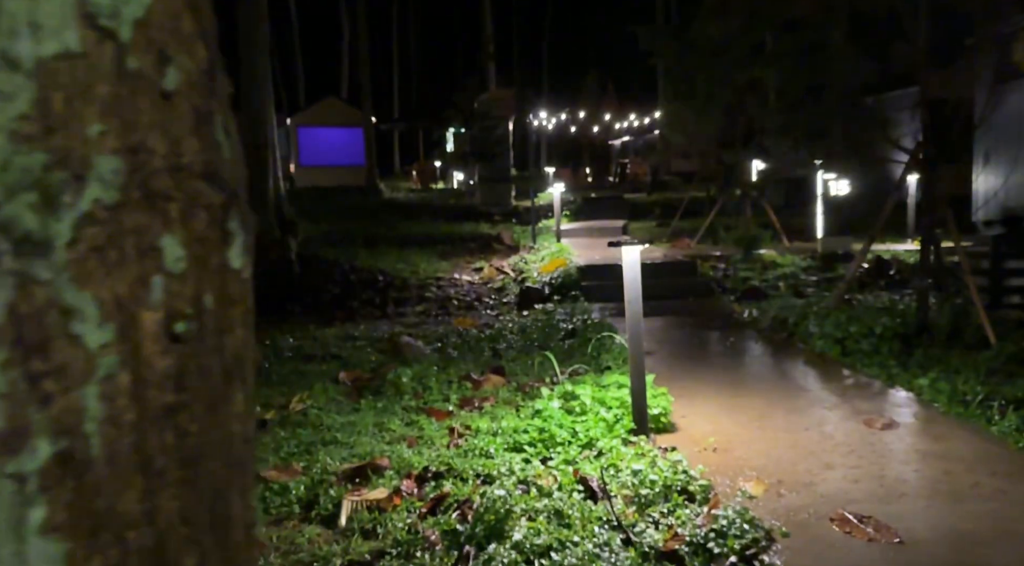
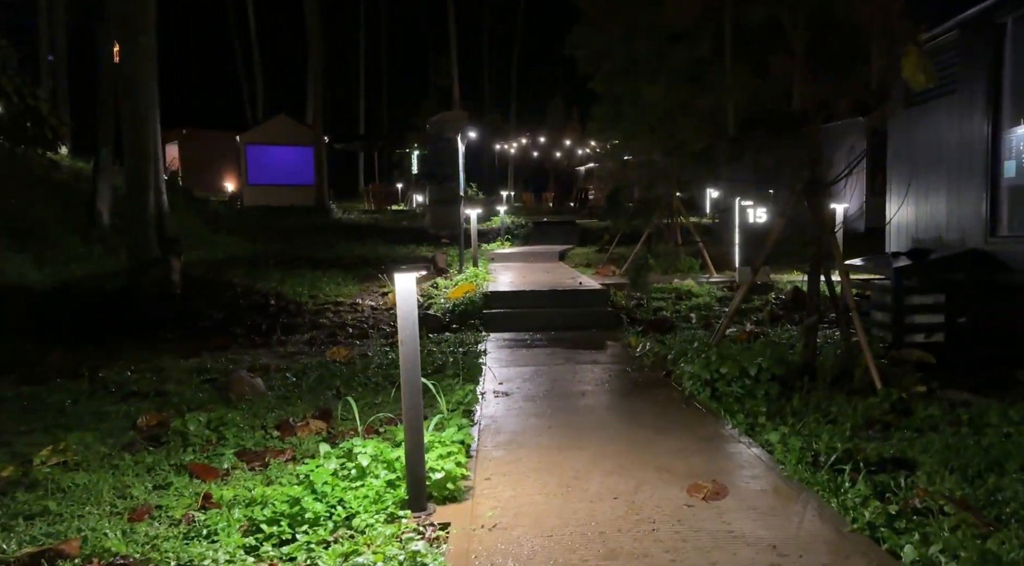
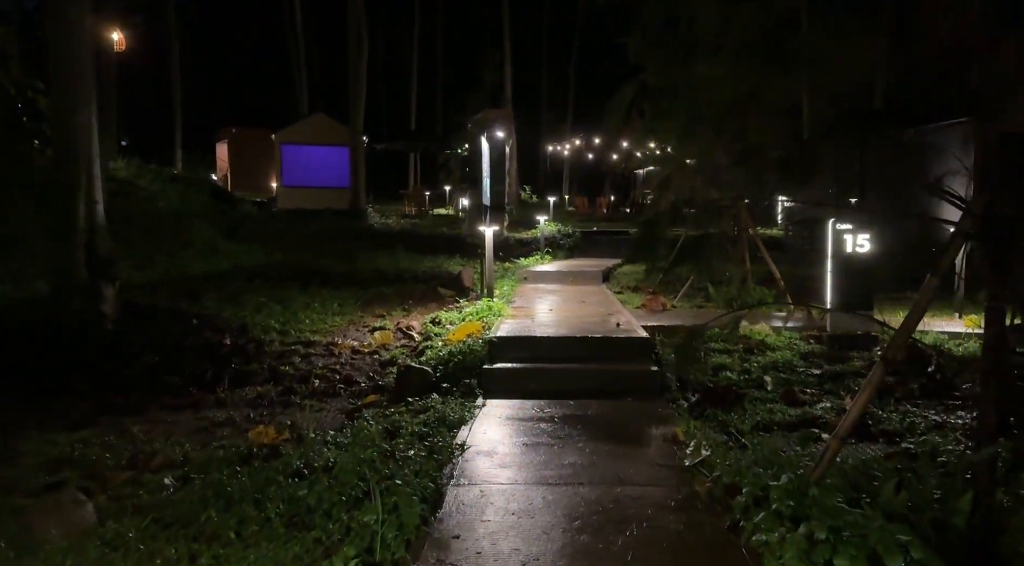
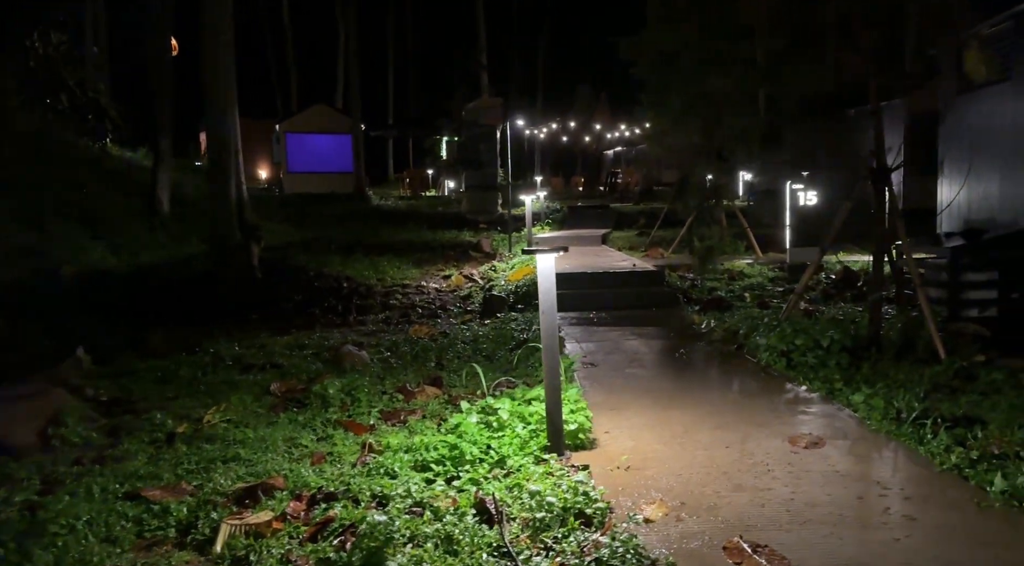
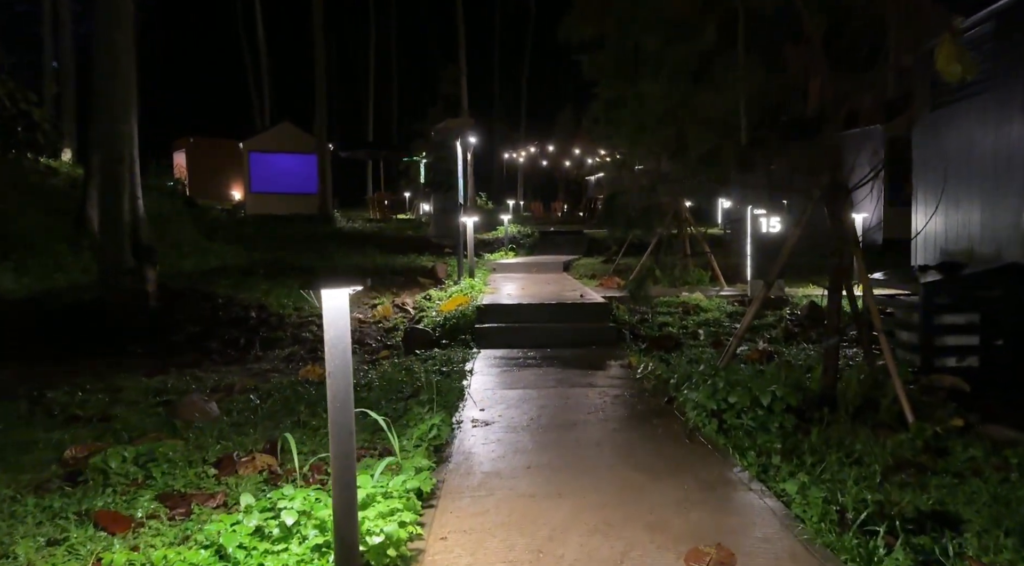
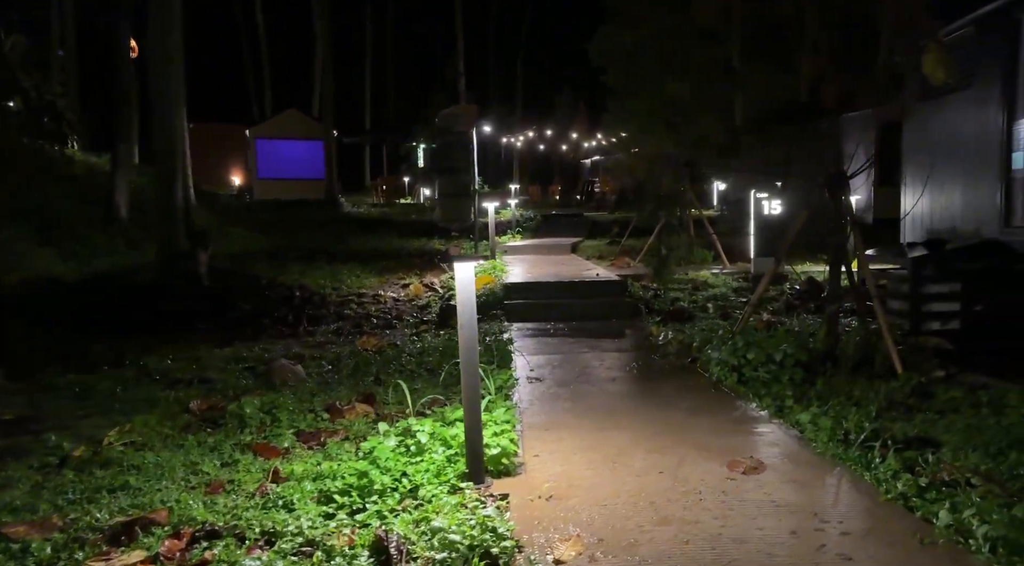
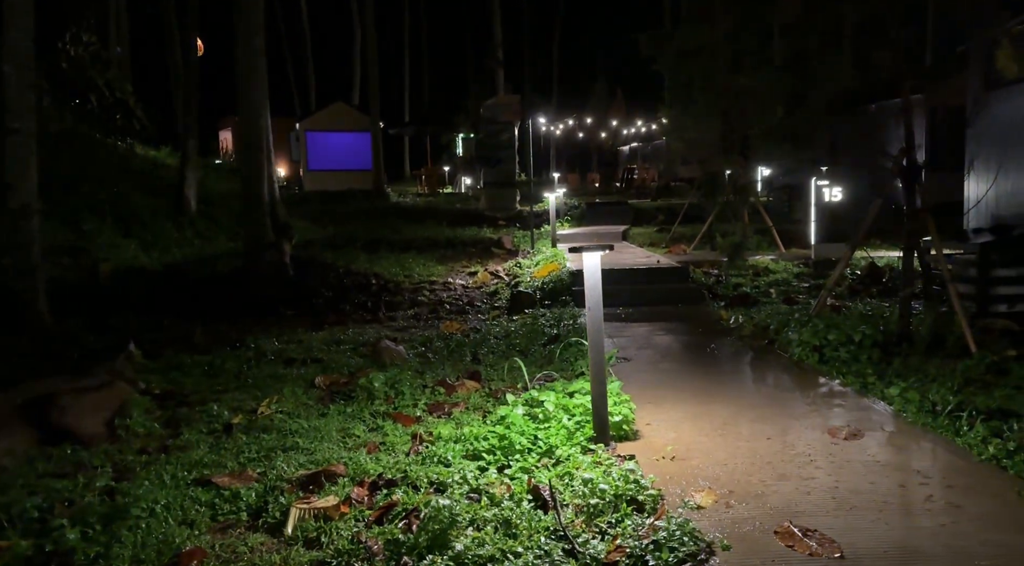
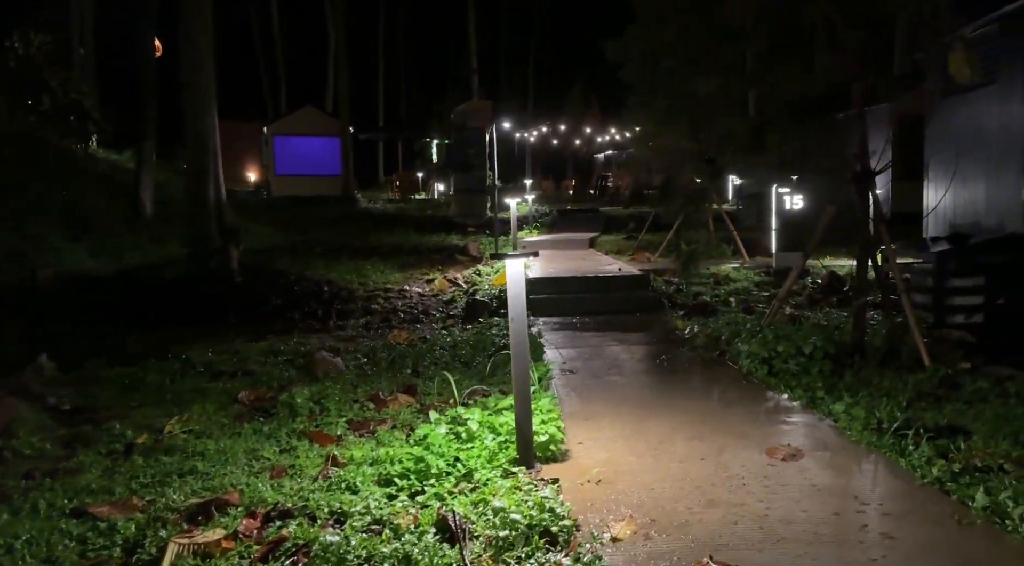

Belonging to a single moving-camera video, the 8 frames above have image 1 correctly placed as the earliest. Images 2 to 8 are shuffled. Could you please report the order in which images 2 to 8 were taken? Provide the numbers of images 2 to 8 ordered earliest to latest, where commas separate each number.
7, 4, 8, 6, 2, 5, 3
